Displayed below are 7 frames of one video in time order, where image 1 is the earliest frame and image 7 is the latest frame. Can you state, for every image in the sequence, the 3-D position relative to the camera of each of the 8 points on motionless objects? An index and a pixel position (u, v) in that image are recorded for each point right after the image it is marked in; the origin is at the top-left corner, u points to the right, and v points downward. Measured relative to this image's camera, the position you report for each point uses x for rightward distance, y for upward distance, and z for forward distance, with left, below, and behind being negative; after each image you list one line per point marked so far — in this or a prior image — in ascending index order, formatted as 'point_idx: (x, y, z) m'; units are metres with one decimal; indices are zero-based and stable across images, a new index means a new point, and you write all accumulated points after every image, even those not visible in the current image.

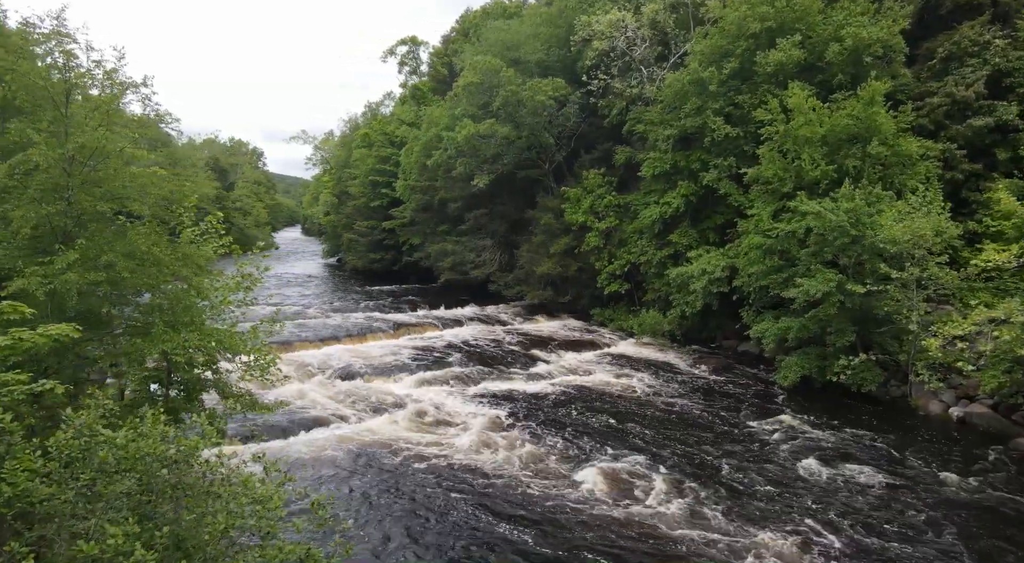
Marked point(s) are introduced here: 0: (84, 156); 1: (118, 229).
0: (-5.0, +1.5, +7.5) m
1: (-4.8, +0.6, +7.9) m
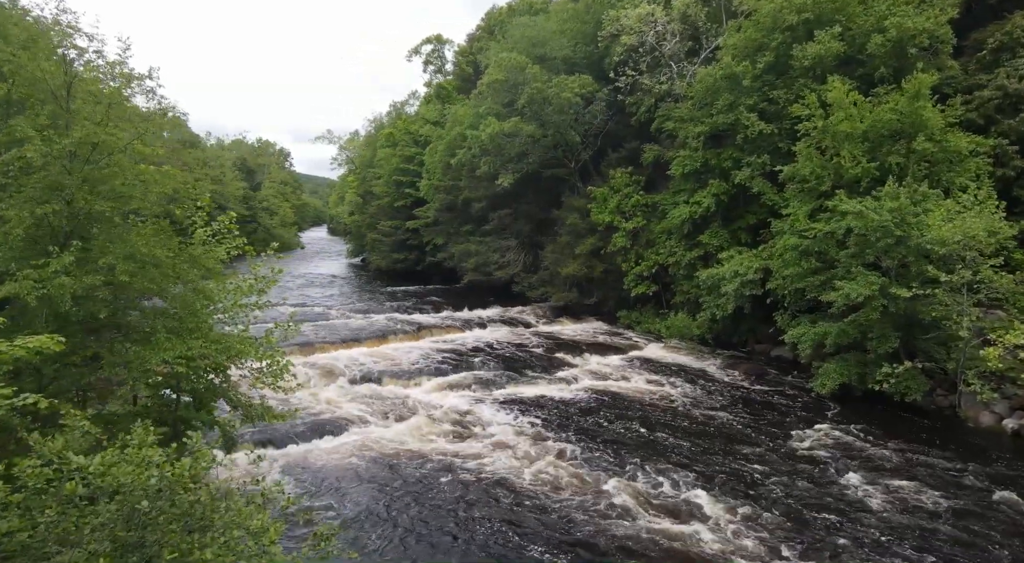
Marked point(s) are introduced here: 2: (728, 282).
0: (-4.7, +1.5, +7.2) m
1: (-4.5, +0.6, +7.6) m
2: (+6.6, 0.0, +19.9) m
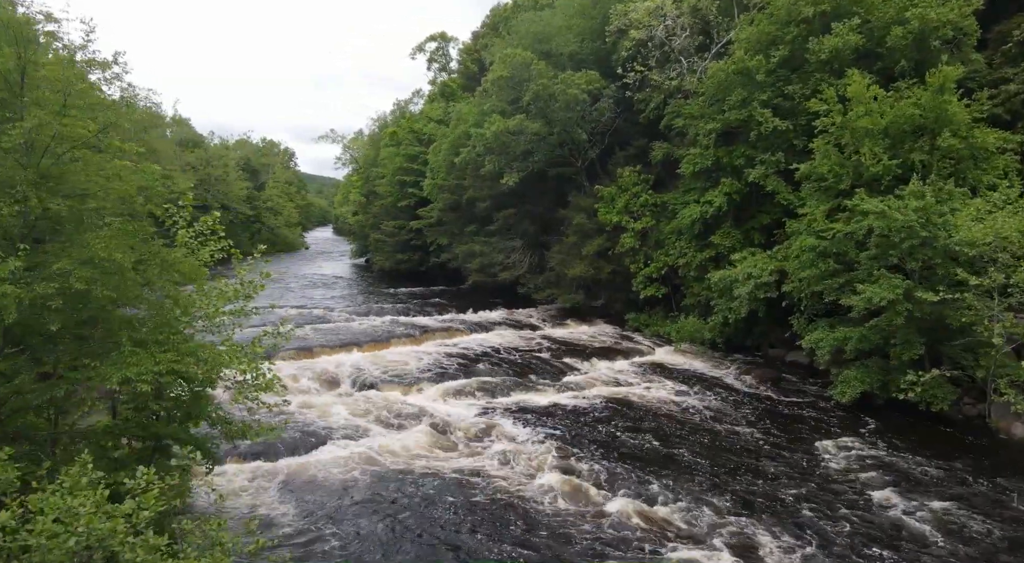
0: (-4.7, +1.4, +6.6) m
1: (-4.5, +0.5, +7.0) m
2: (+6.7, -0.1, +19.2) m
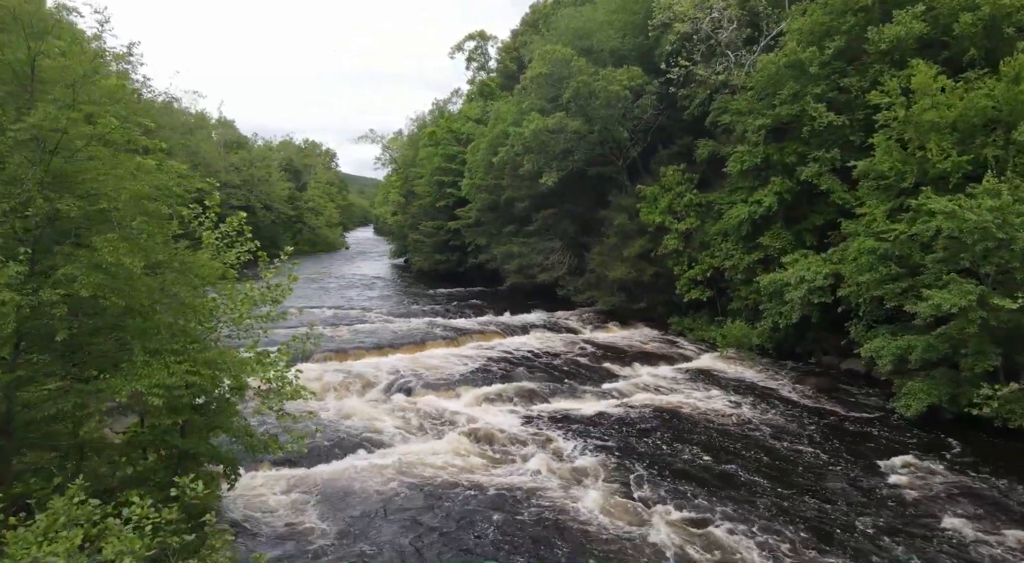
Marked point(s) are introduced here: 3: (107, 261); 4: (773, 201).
0: (-4.3, +1.4, +6.3) m
1: (-4.1, +0.5, +6.7) m
2: (+7.8, -0.2, +18.2) m
3: (-3.8, +0.2, +6.1) m
4: (+7.9, +2.4, +19.7) m
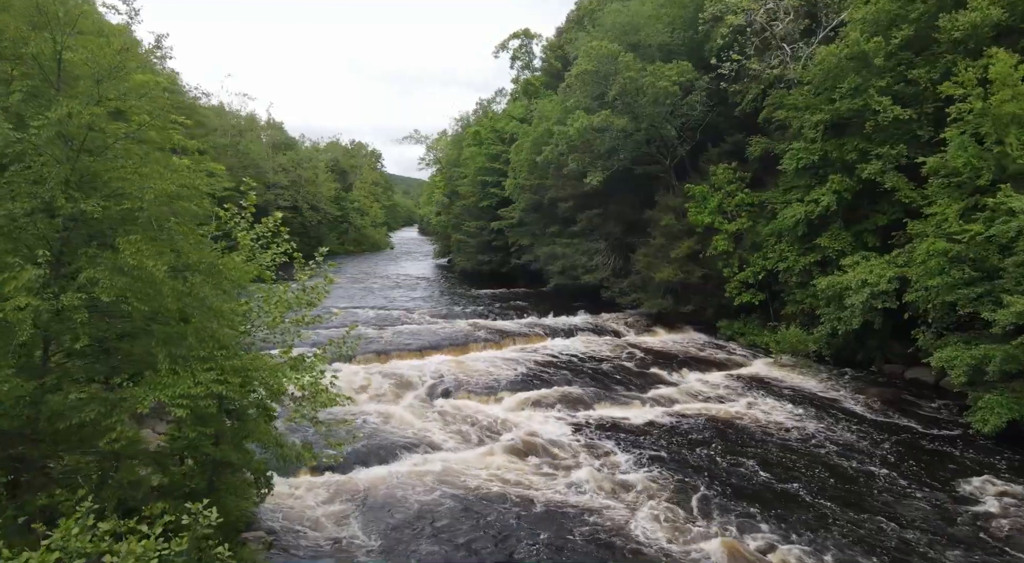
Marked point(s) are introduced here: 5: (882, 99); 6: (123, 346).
0: (-3.9, +1.3, +6.1) m
1: (-3.6, +0.5, +6.5) m
2: (+9.0, -0.3, +17.2) m
3: (-3.4, +0.2, +5.8) m
4: (+9.2, +2.3, +18.7) m
5: (+9.9, +4.9, +17.4) m
6: (-3.7, -0.6, +6.2) m
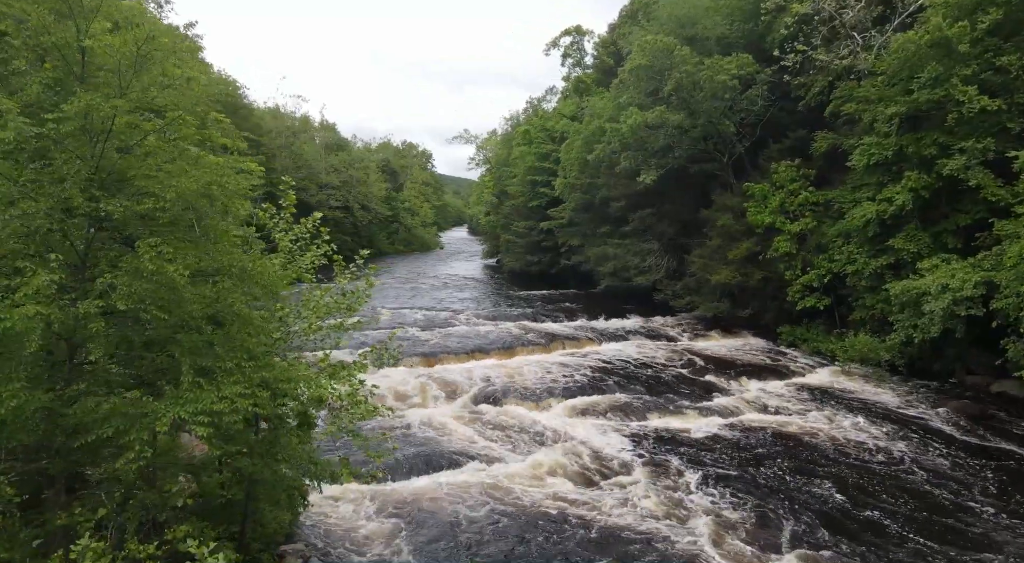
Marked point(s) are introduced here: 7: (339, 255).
0: (-3.4, +1.3, +5.8) m
1: (-3.1, +0.4, +6.1) m
2: (+10.2, -0.4, +15.9) m
3: (-3.0, +0.1, +5.5) m
4: (+10.5, +2.2, +17.4) m
5: (+11.2, +4.7, +16.1) m
6: (-3.2, -0.6, +5.9) m
7: (-2.1, +0.3, +7.9) m
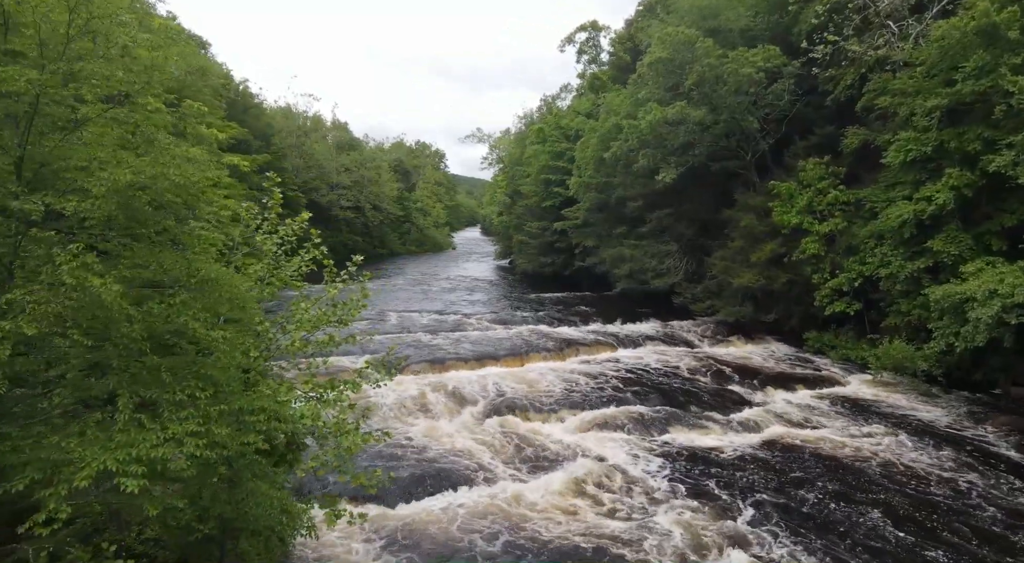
0: (-3.3, +1.3, +4.9) m
1: (-3.0, +0.4, +5.2) m
2: (+10.5, -0.5, +14.7) m
3: (-2.9, +0.1, +4.6) m
4: (+10.9, +2.1, +16.2) m
5: (+11.5, +4.6, +14.9) m
6: (-3.1, -0.7, +5.0) m
7: (-1.9, +0.3, +7.0) m
